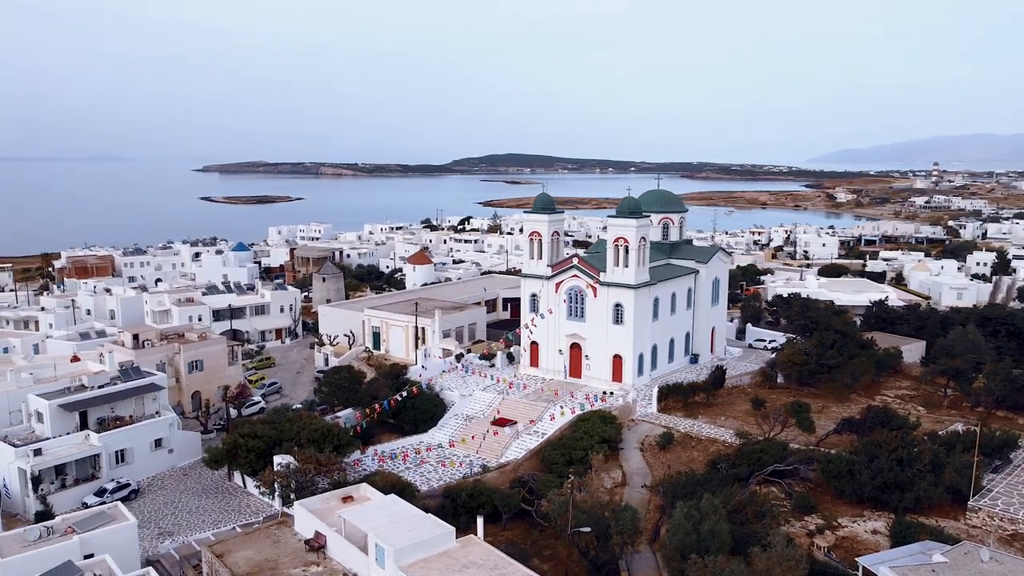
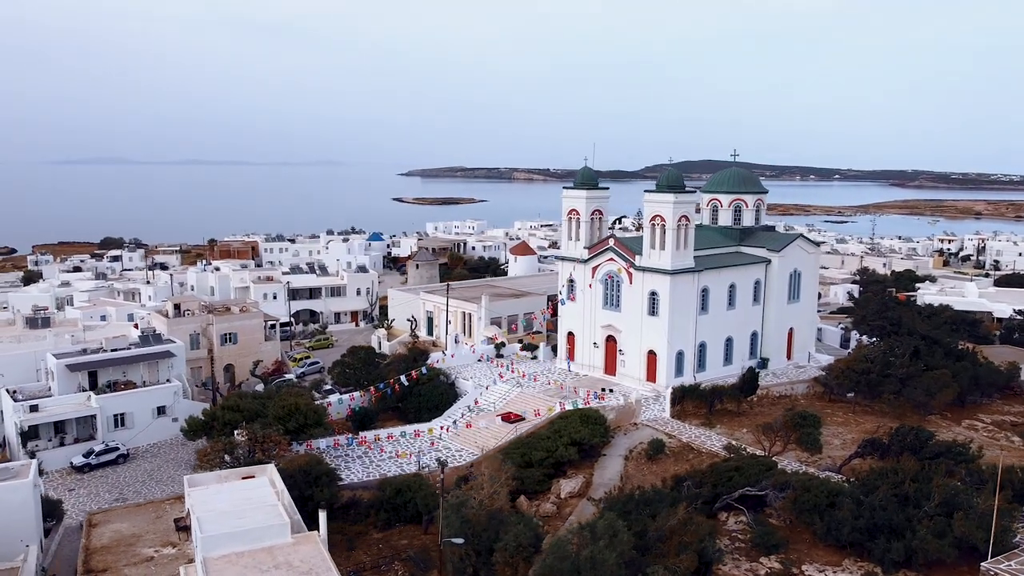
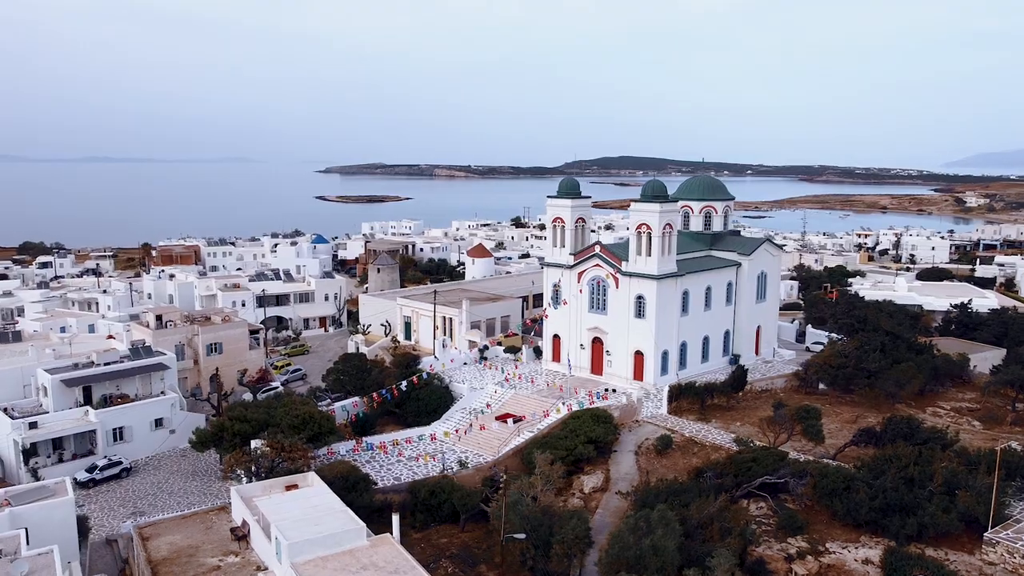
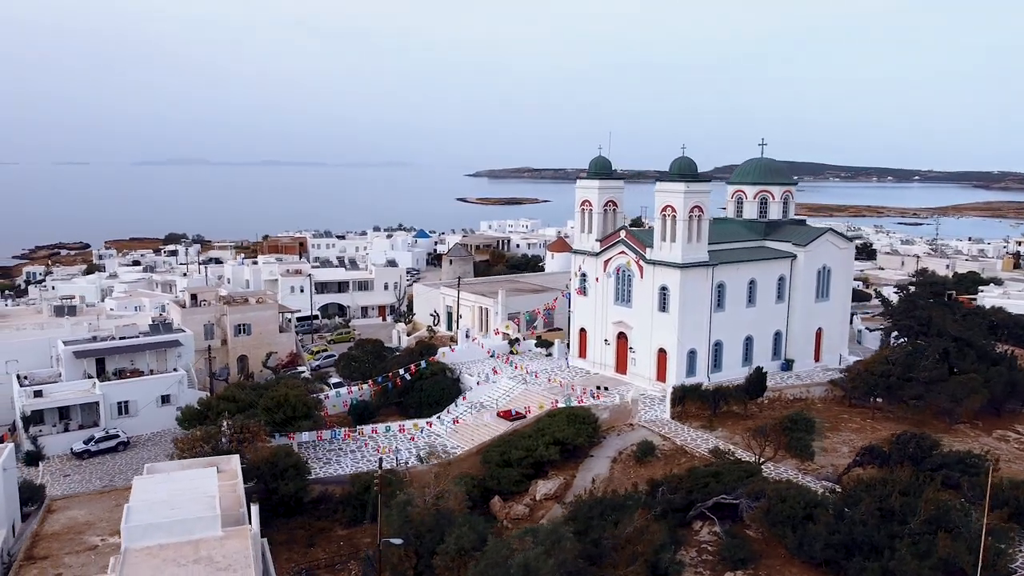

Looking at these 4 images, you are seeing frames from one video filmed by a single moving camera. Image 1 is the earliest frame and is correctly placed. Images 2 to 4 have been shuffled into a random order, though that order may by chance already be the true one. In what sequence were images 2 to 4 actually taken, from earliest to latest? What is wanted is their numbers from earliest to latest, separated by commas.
3, 2, 4
